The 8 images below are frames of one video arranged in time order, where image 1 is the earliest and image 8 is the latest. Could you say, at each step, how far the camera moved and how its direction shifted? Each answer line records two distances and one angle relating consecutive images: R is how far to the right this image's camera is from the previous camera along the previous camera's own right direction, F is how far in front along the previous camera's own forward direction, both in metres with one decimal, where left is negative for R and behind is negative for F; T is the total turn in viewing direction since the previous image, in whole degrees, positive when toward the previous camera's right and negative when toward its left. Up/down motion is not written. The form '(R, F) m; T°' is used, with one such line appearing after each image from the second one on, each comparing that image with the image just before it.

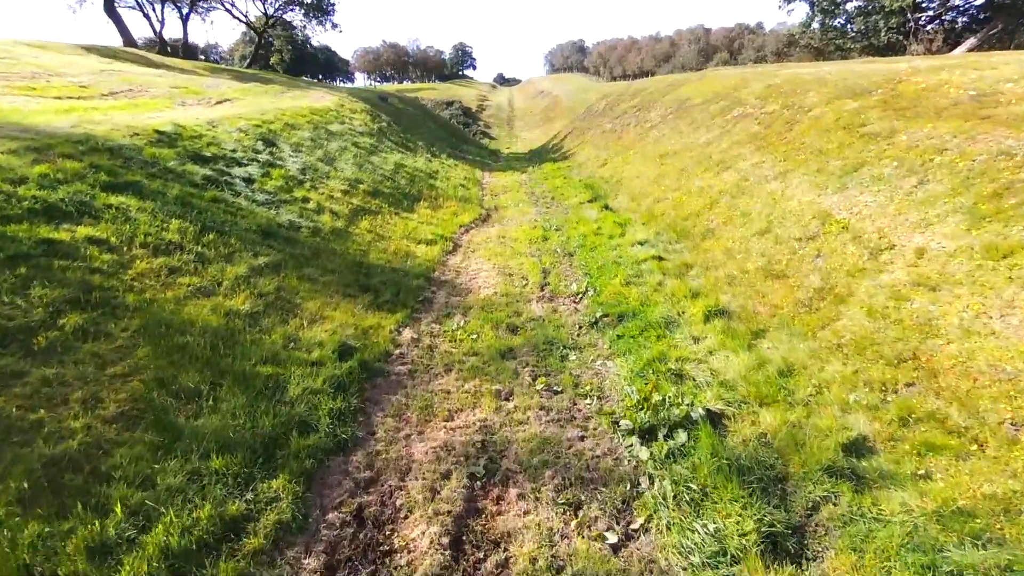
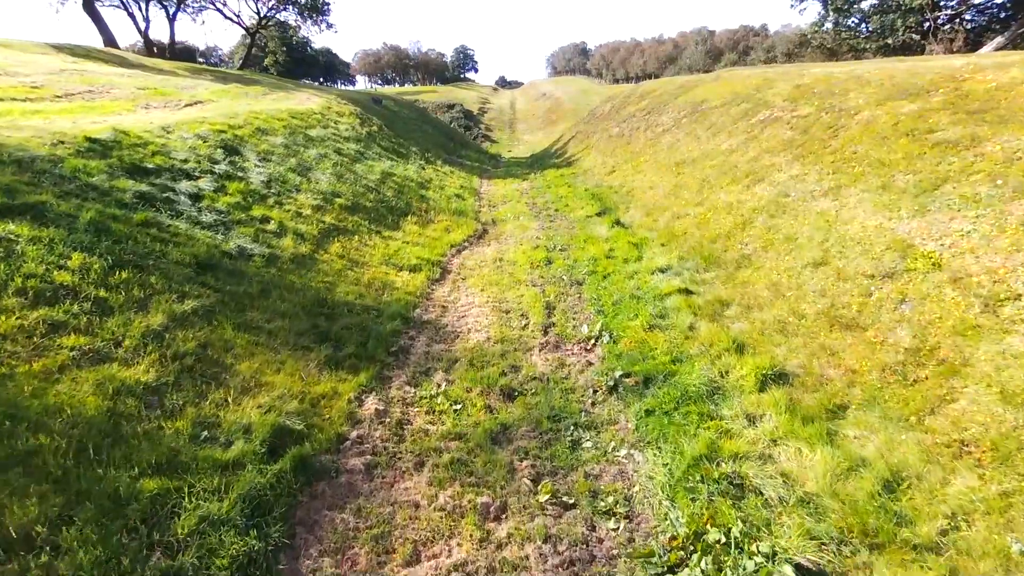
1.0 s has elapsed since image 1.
(+0.1, +2.2) m; 0°
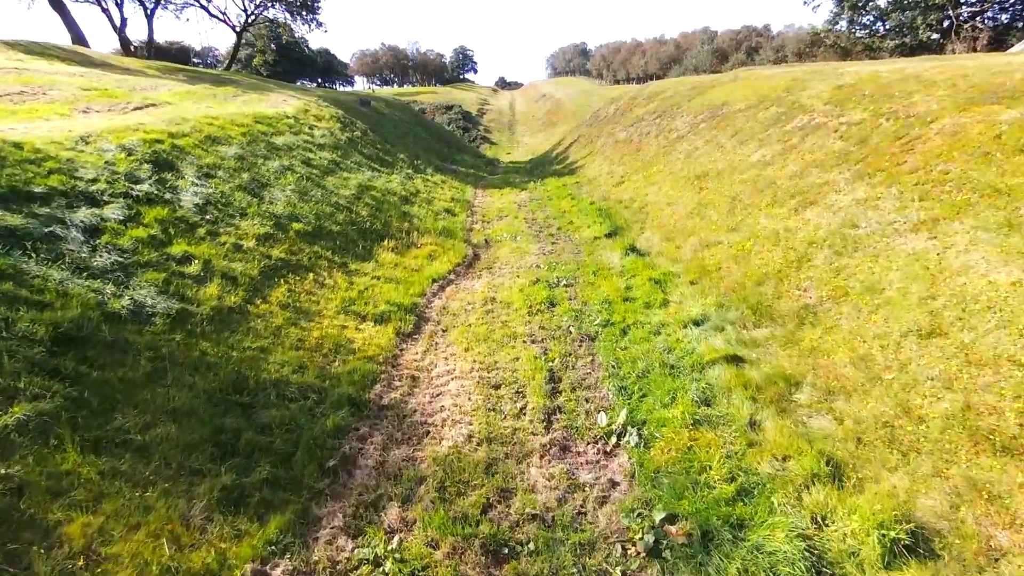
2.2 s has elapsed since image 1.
(+0.1, +2.7) m; 0°
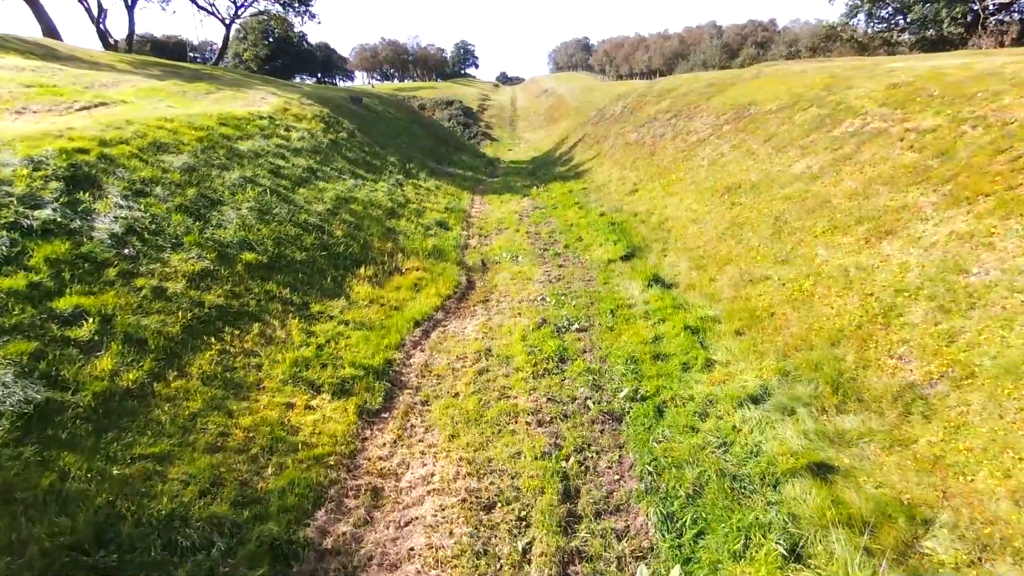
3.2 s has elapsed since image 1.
(0.0, +2.4) m; 0°
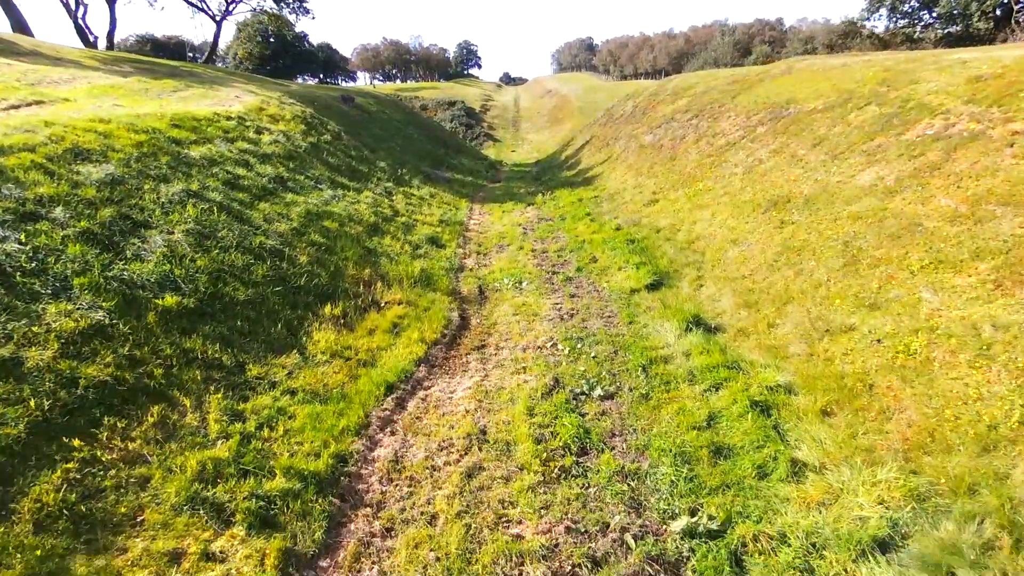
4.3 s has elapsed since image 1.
(0.0, +2.5) m; 0°
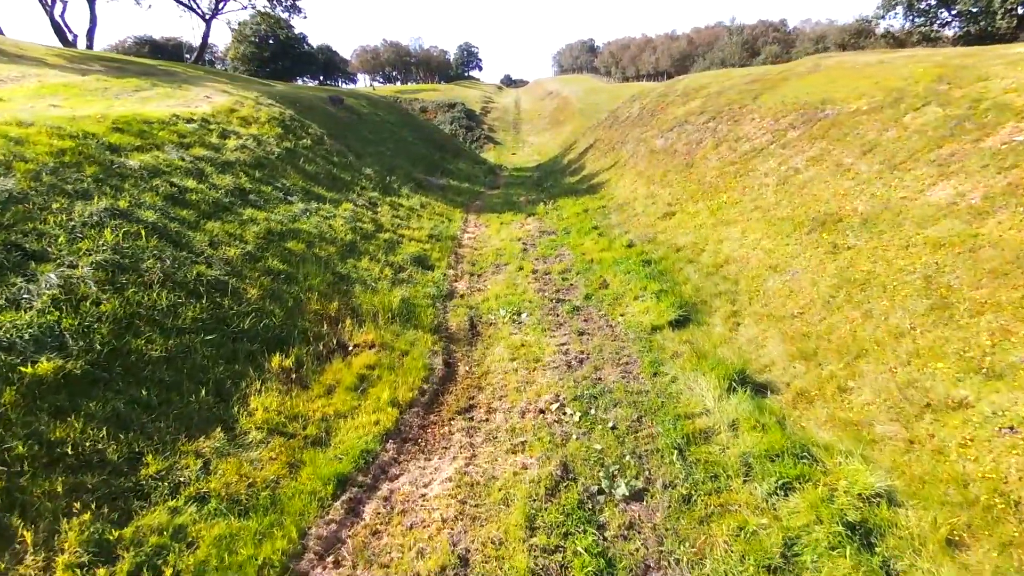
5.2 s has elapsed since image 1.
(+0.1, +2.0) m; 0°
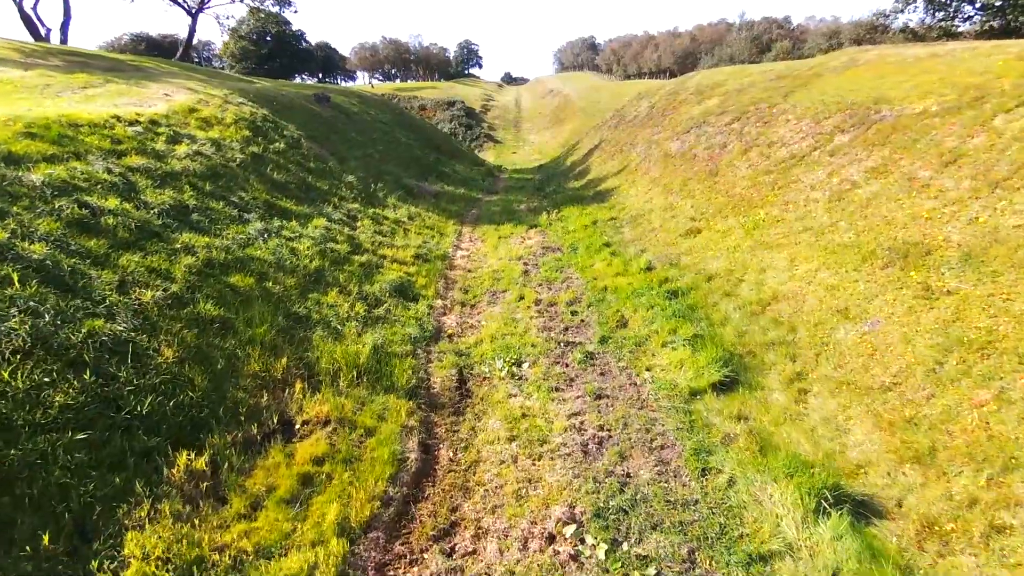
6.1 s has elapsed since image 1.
(0.0, +2.2) m; 0°
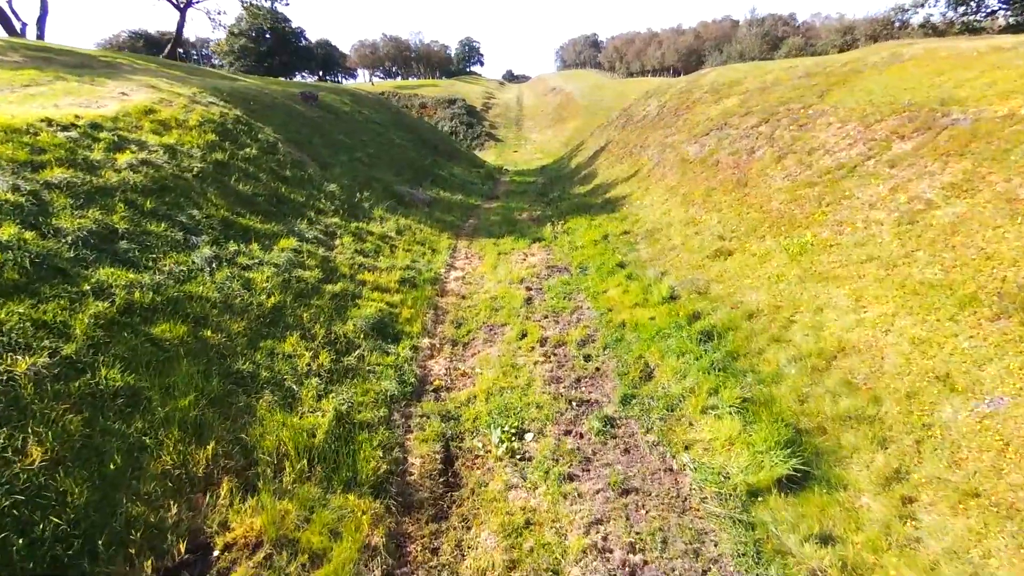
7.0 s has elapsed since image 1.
(0.0, +1.9) m; 0°
